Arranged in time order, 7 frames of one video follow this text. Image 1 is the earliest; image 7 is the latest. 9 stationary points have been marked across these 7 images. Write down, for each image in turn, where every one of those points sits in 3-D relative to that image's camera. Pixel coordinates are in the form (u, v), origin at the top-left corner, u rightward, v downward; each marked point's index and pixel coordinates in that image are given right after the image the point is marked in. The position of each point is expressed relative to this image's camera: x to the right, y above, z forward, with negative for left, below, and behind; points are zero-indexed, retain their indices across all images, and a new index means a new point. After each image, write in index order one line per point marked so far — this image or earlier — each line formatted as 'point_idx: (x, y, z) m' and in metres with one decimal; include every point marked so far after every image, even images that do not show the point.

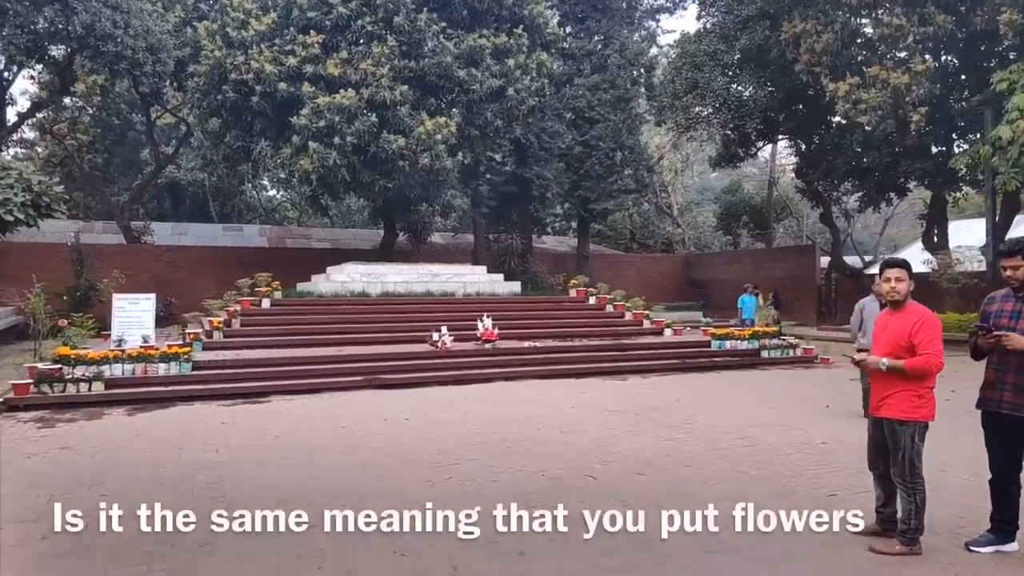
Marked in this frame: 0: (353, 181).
0: (-3.7, +2.5, +16.6) m
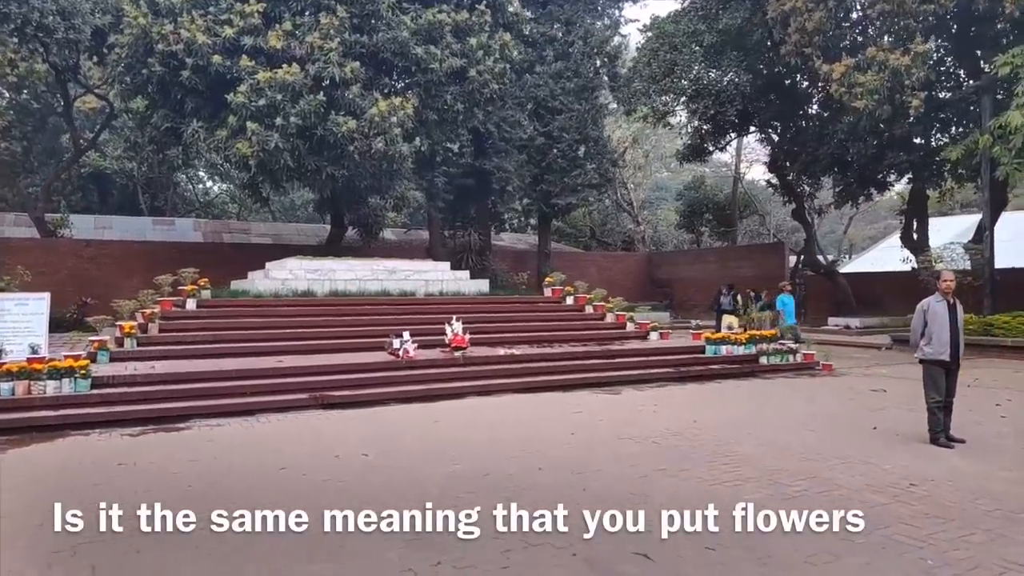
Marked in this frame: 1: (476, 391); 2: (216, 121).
0: (-4.4, +2.5, +15.0) m
1: (-0.4, -1.0, +7.7) m
2: (-6.1, +3.4, +15.0) m
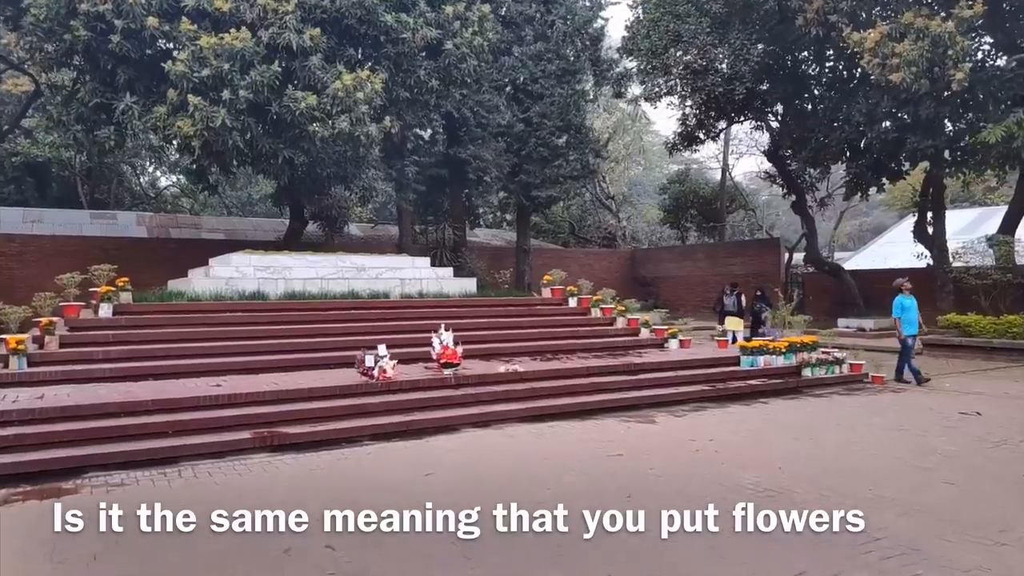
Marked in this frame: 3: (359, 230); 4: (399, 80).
0: (-4.7, +2.5, +13.1) m
1: (-0.3, -1.0, +6.0) m
2: (-6.4, +3.4, +13.0) m
3: (-4.1, +1.6, +19.8) m
4: (-2.2, +4.1, +14.3) m
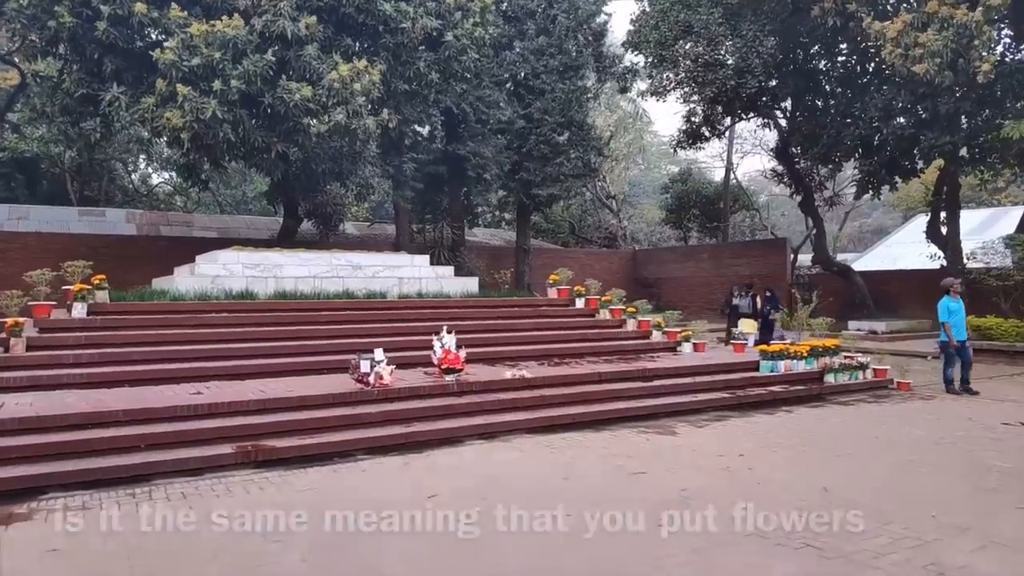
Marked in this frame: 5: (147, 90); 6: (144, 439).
0: (-4.7, +2.5, +12.5) m
1: (-0.2, -1.0, +5.5) m
2: (-6.3, +3.4, +12.5) m
3: (-4.1, +1.6, +19.3) m
4: (-2.2, +4.1, +13.8) m
5: (-6.2, +3.4, +12.4) m
6: (-2.3, -1.0, +4.7) m
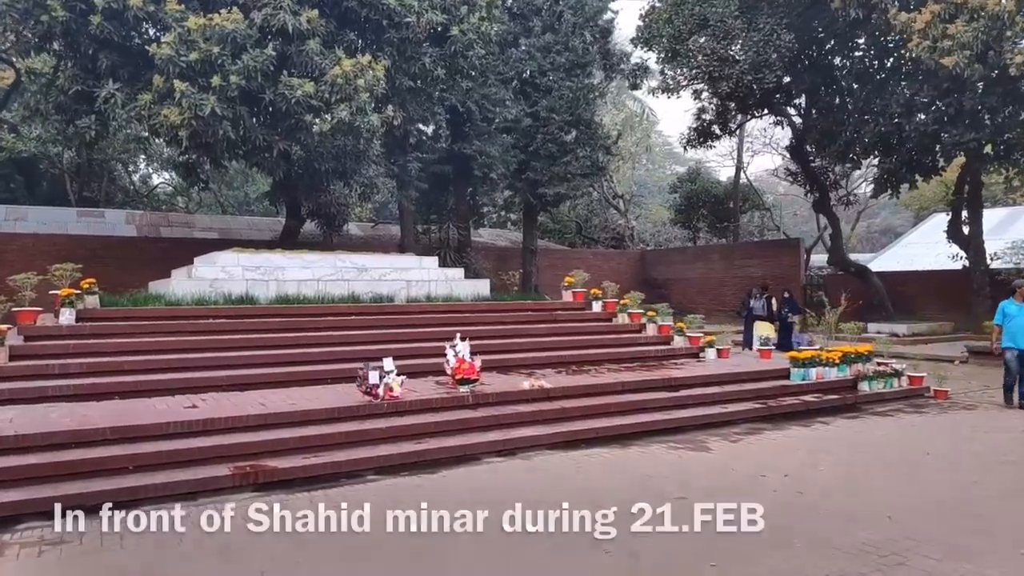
0: (-4.5, +2.4, +12.1) m
1: (-0.1, -1.1, +5.1) m
2: (-6.2, +3.4, +12.1) m
3: (-3.9, +1.5, +18.9) m
4: (-2.0, +4.0, +13.4) m
5: (-6.1, +3.3, +12.0) m
6: (-2.2, -1.0, +4.2) m
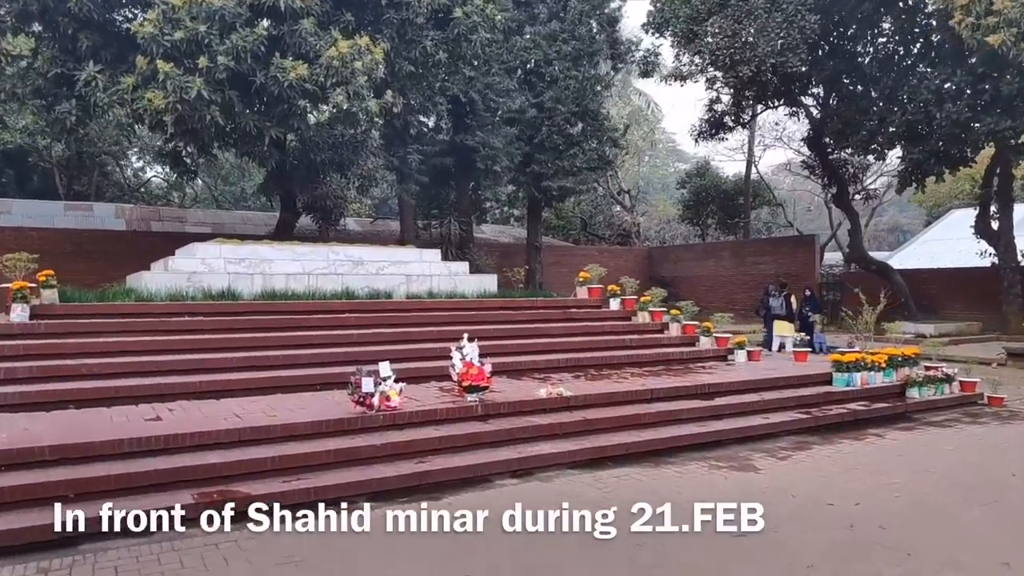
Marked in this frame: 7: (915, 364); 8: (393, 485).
0: (-4.4, +2.5, +11.4) m
1: (0.0, -1.0, +4.4) m
2: (-6.0, +3.4, +11.4) m
3: (-3.8, +1.6, +18.1) m
4: (-1.9, +4.1, +12.6) m
5: (-6.0, +3.4, +11.3) m
6: (-2.1, -0.9, +3.5) m
7: (+3.8, -0.7, +6.9) m
8: (-0.7, -1.1, +4.0) m
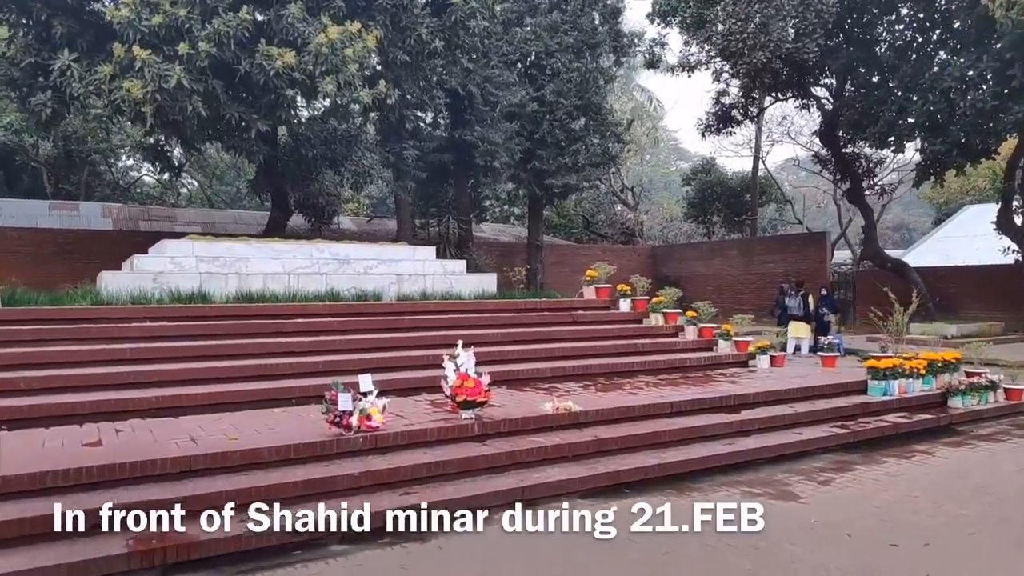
0: (-4.4, +2.5, +10.8) m
1: (0.0, -1.0, +3.8) m
2: (-6.0, +3.4, +10.7) m
3: (-3.8, +1.6, +17.5) m
4: (-1.9, +4.1, +12.0) m
5: (-6.0, +3.4, +10.7) m
6: (-2.1, -1.0, +2.9) m
7: (+3.8, -0.7, +6.3) m
8: (-0.6, -1.1, +3.4) m
